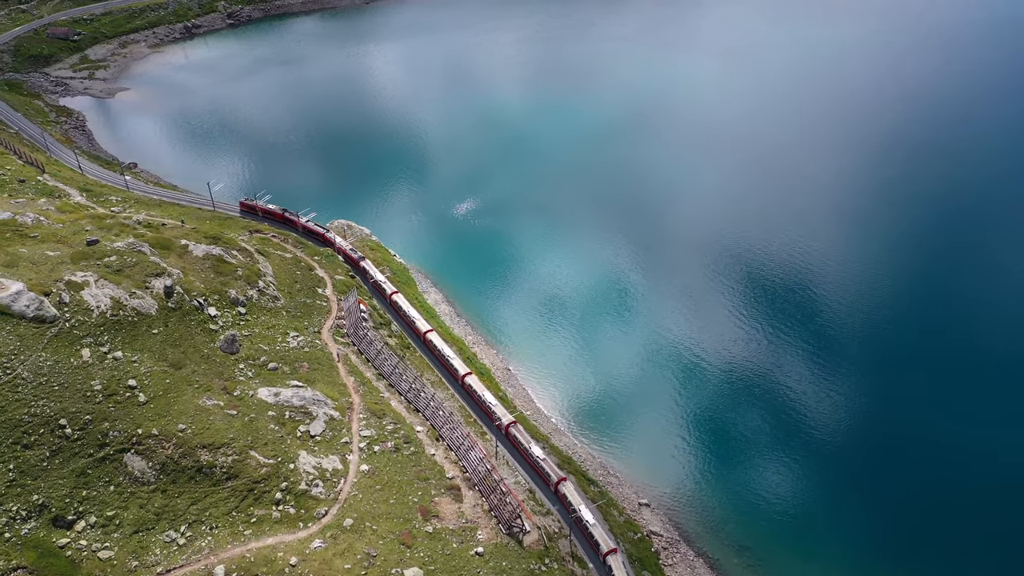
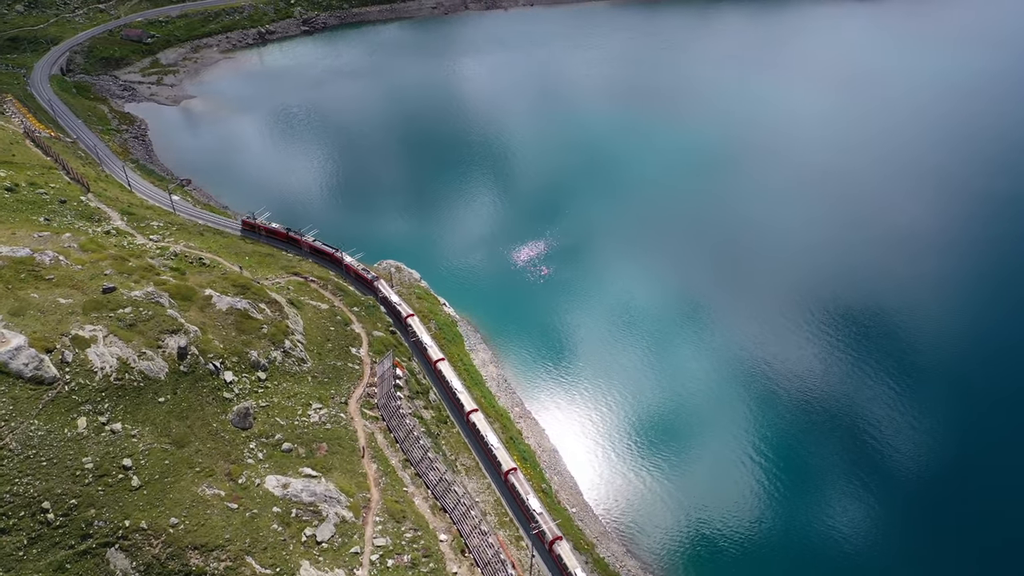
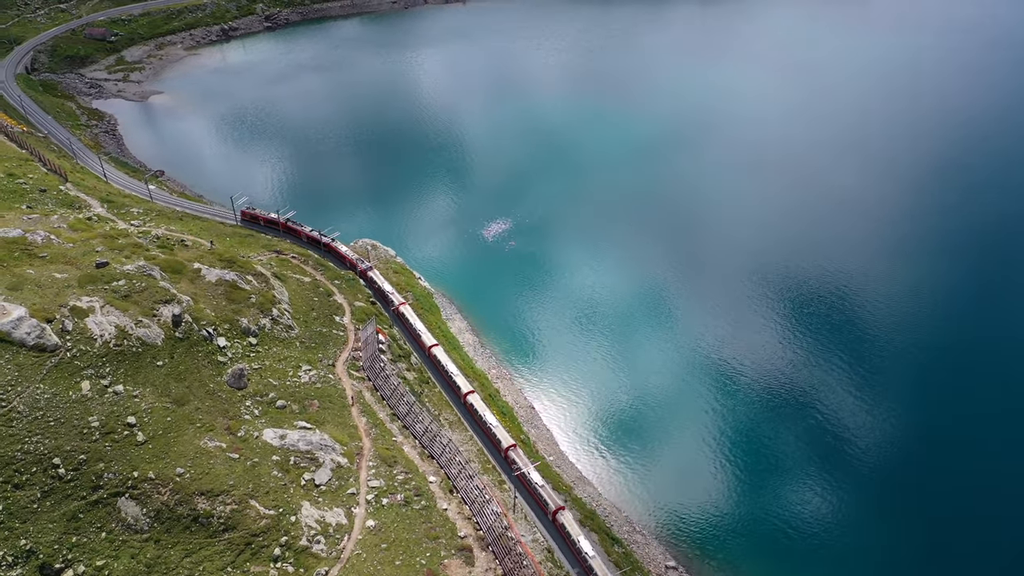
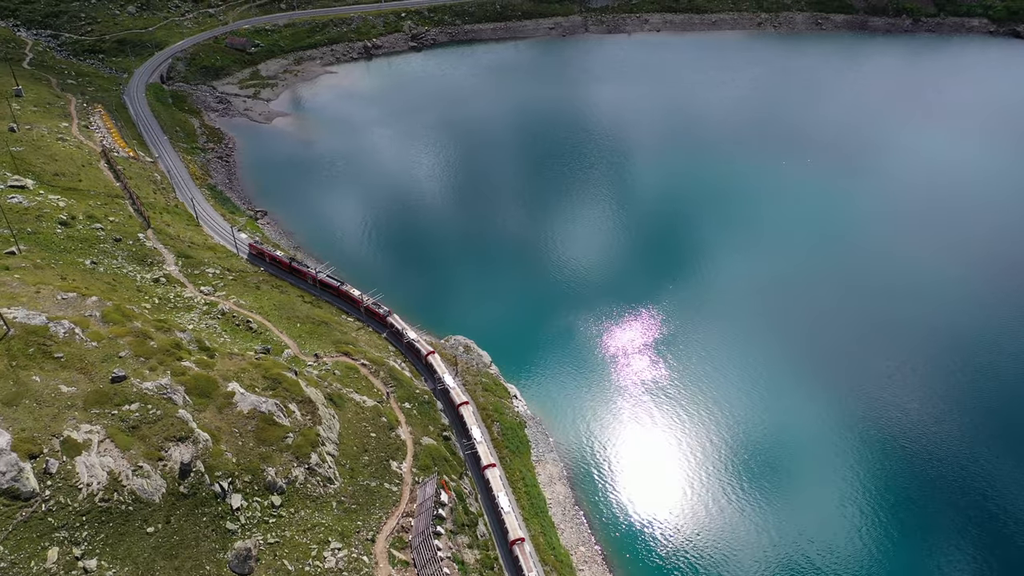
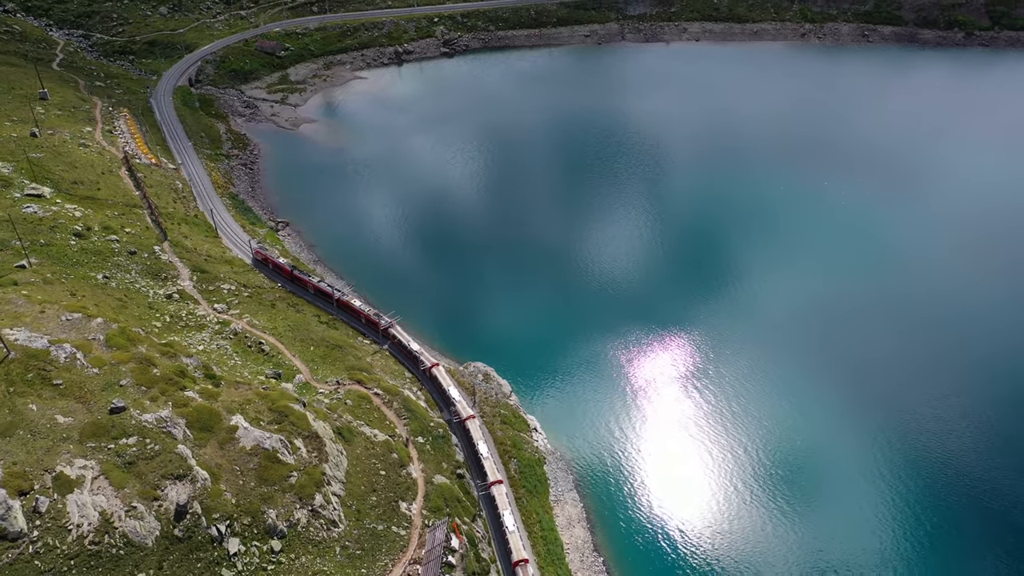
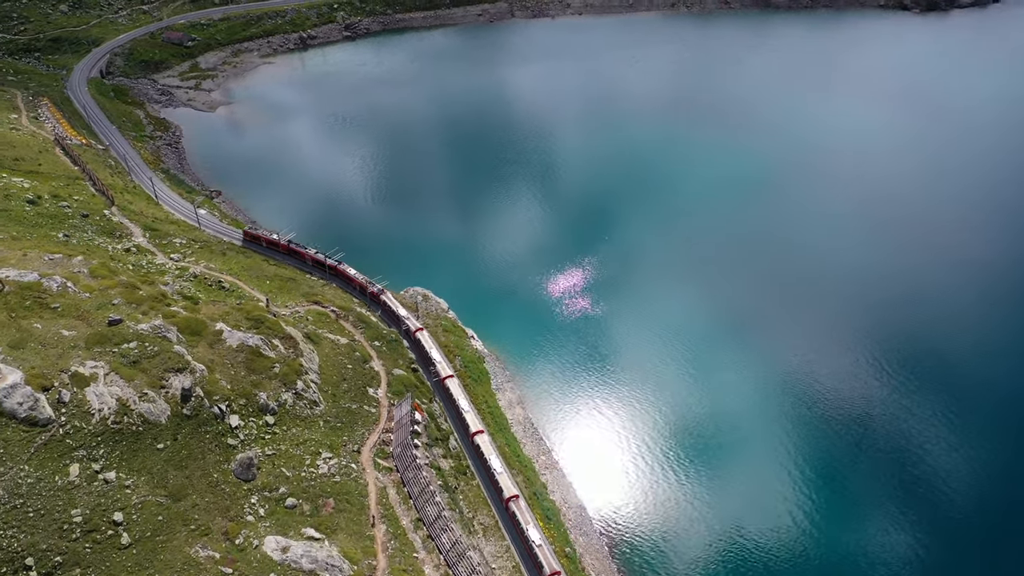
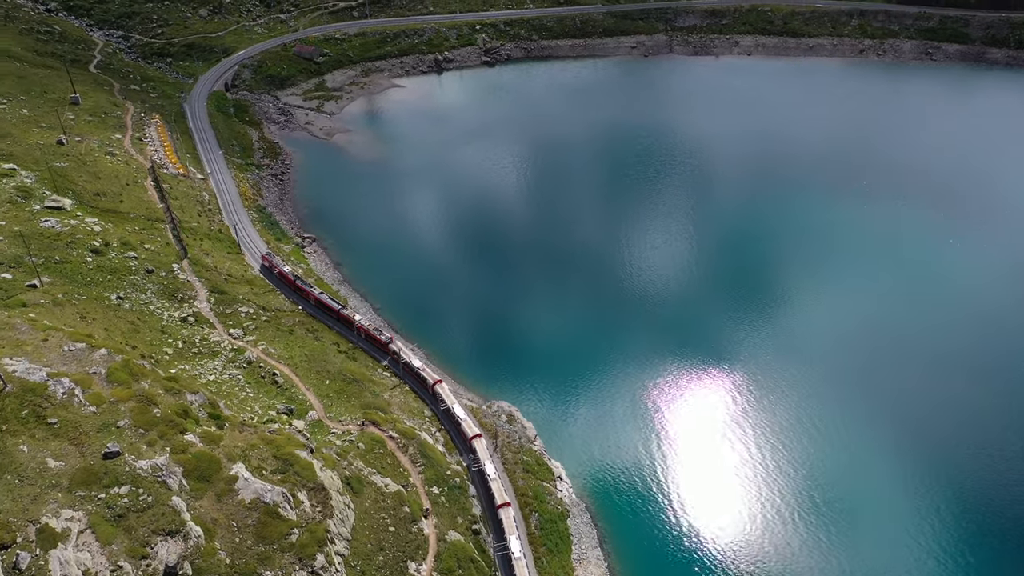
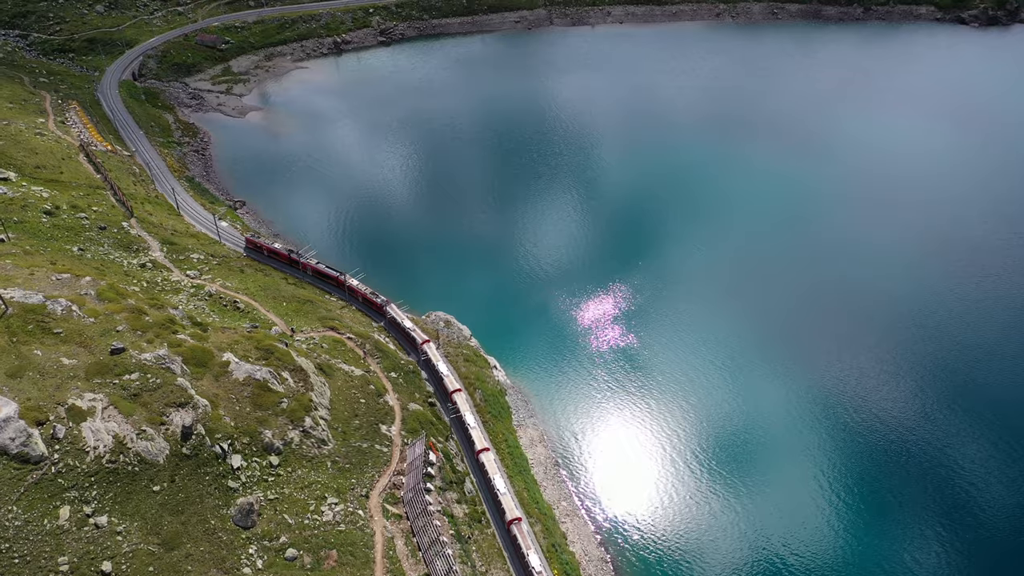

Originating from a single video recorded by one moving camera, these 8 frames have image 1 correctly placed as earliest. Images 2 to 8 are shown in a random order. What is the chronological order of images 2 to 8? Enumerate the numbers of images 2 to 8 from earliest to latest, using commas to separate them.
3, 2, 6, 8, 4, 5, 7
